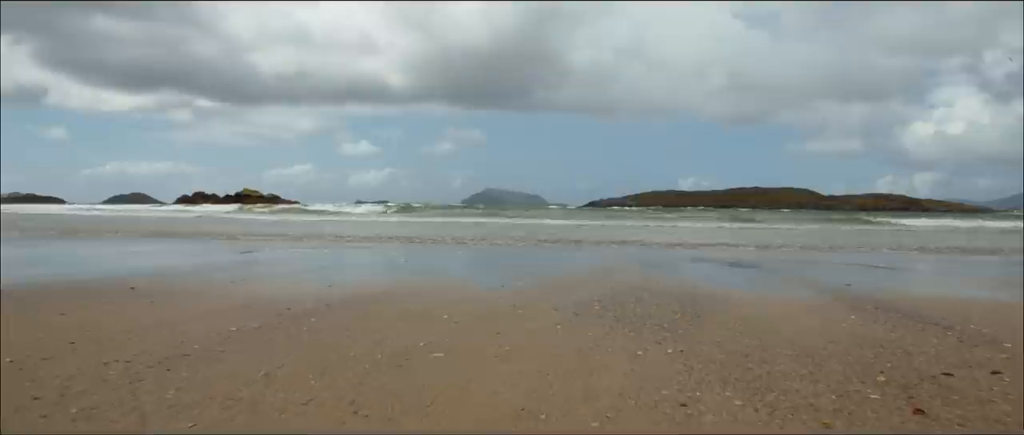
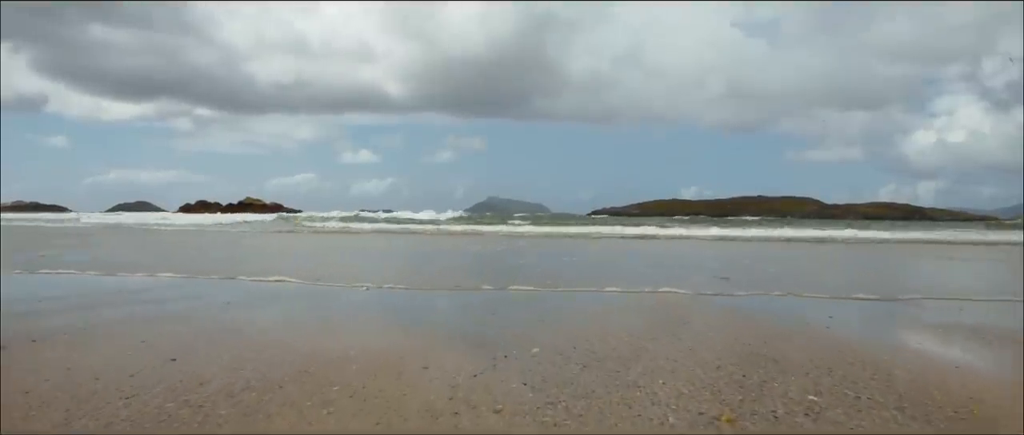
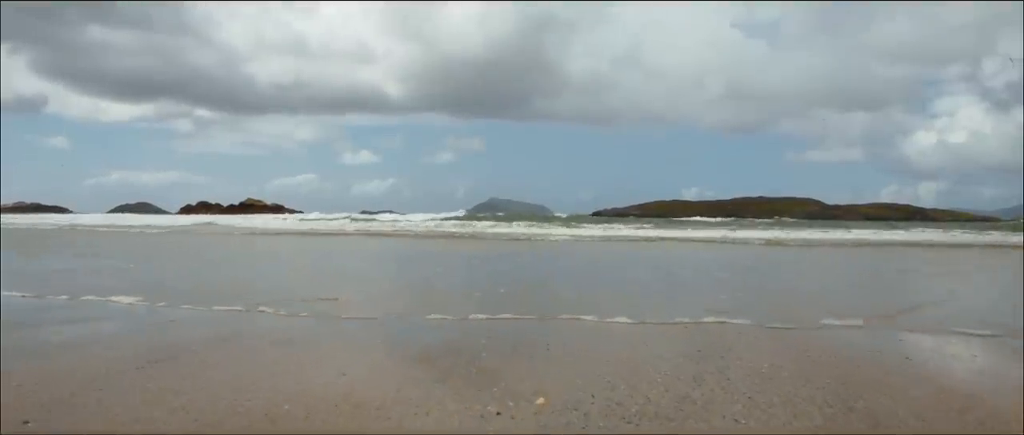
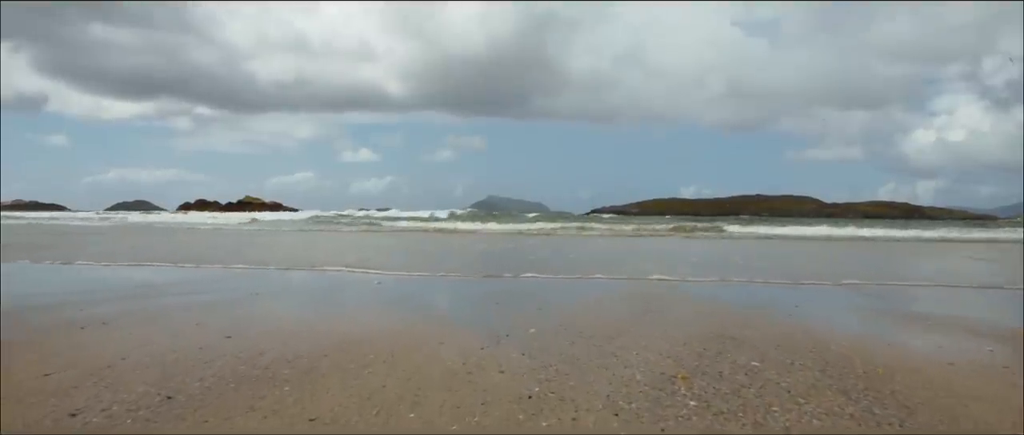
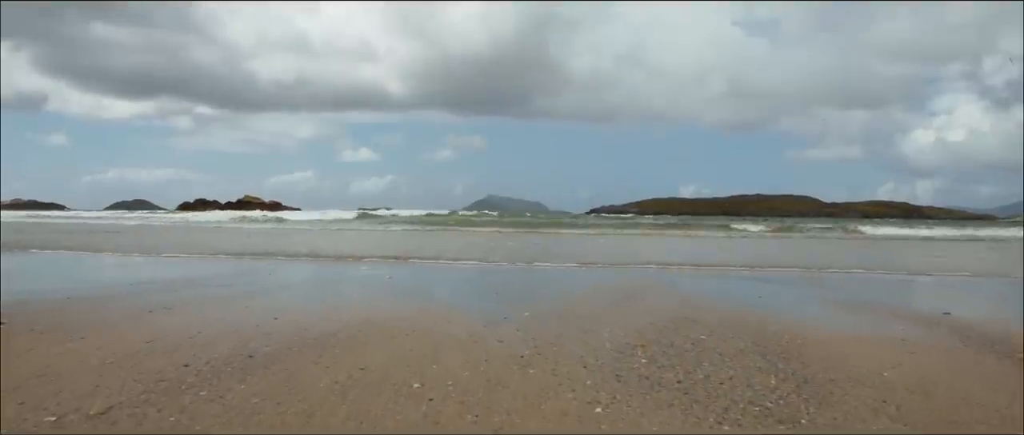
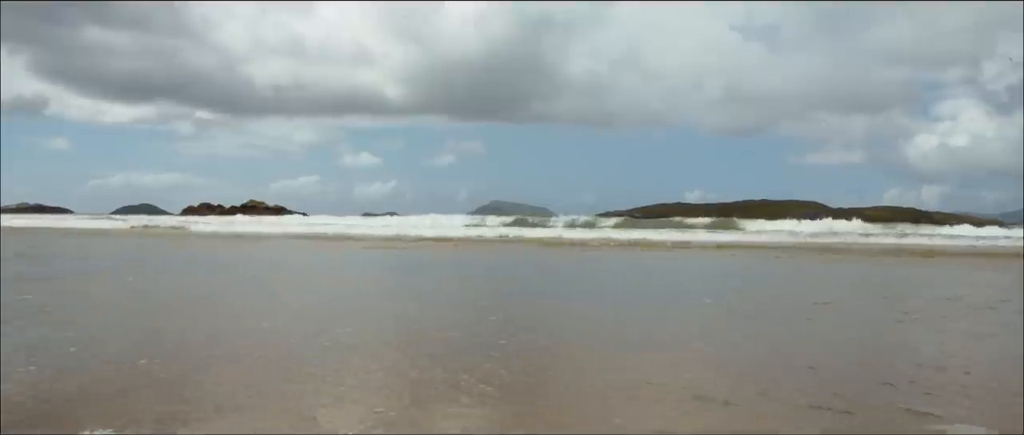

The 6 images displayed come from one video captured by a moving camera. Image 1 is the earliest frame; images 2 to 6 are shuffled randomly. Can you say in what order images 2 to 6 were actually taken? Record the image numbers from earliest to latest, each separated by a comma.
5, 4, 2, 3, 6
